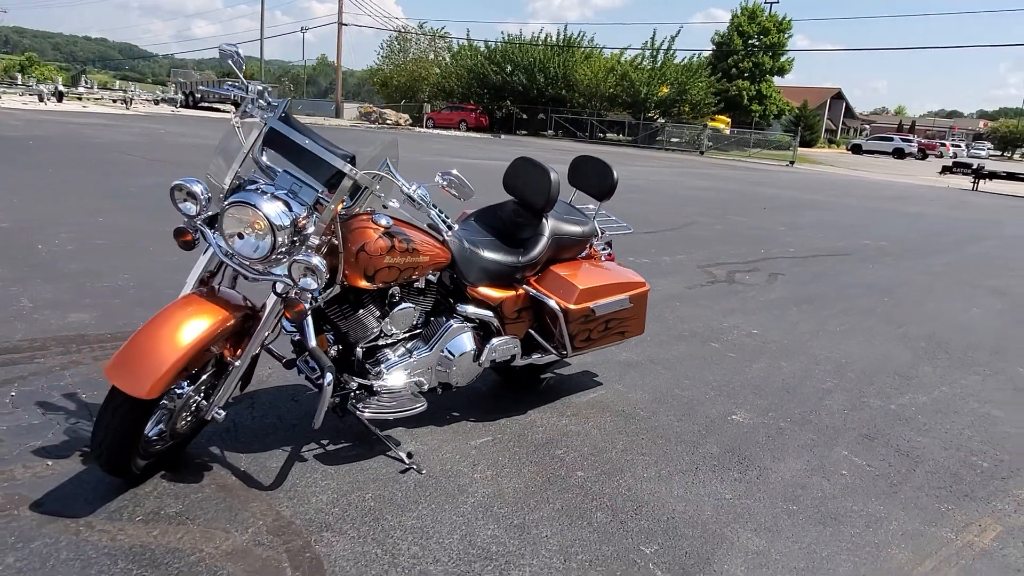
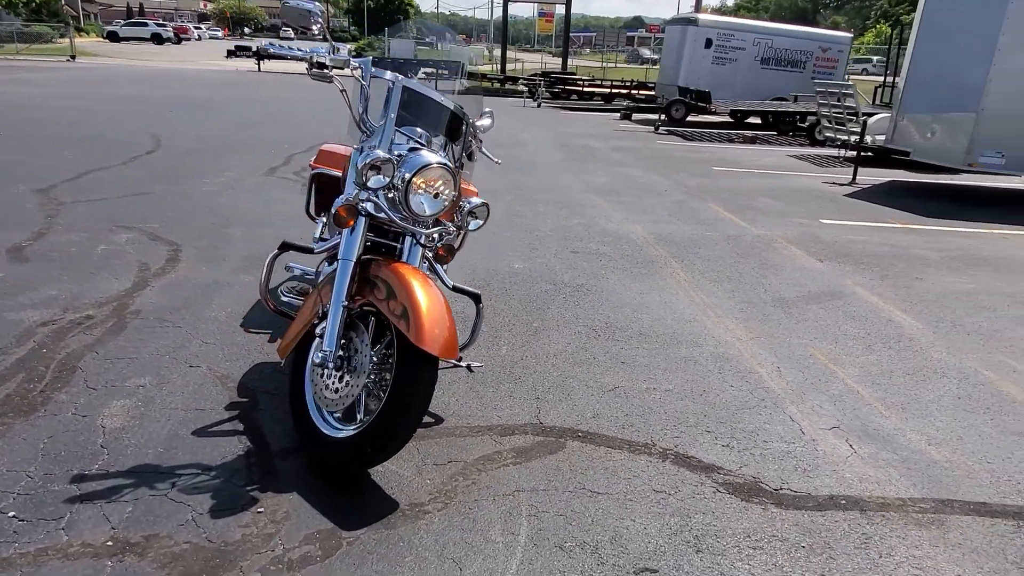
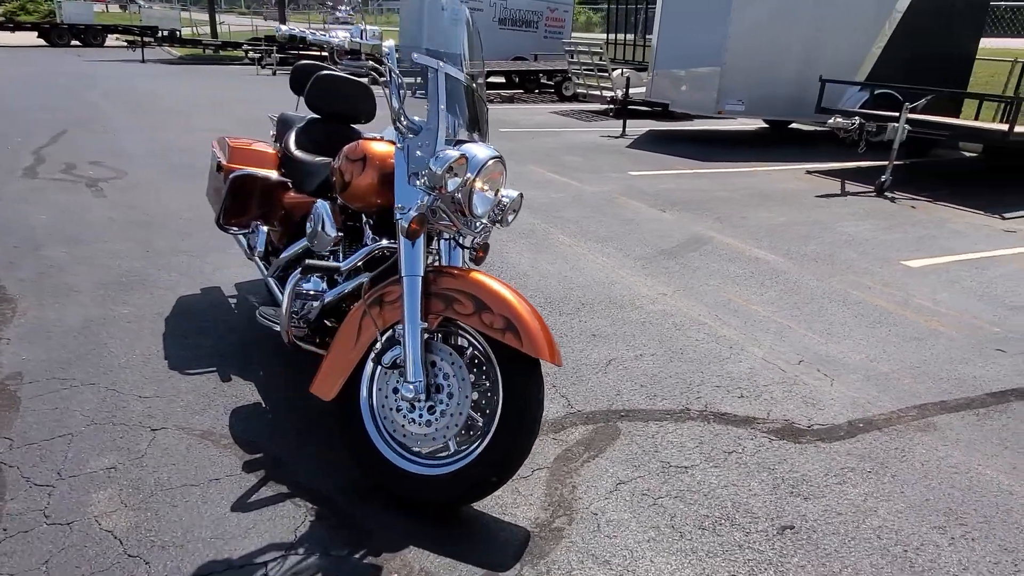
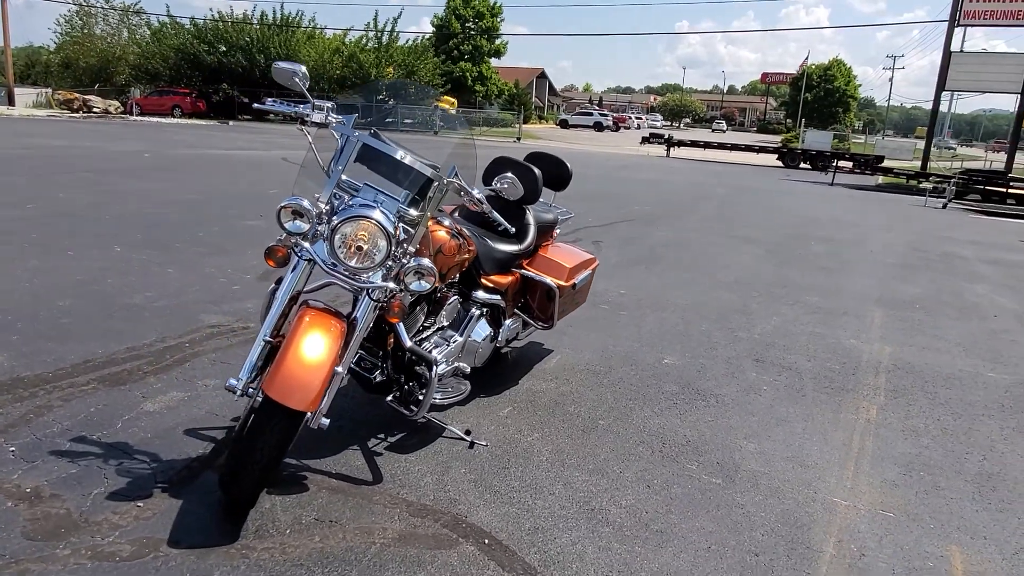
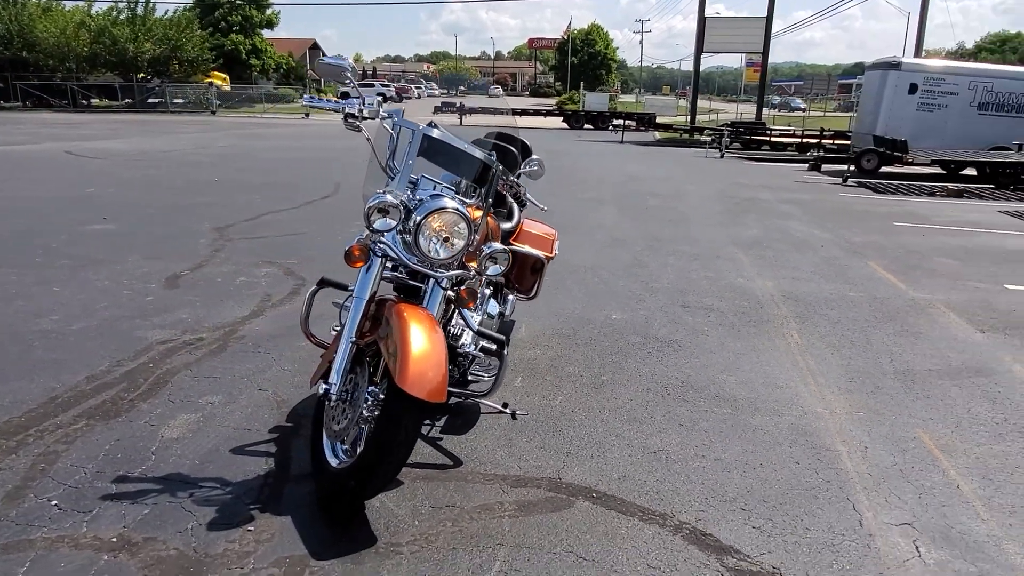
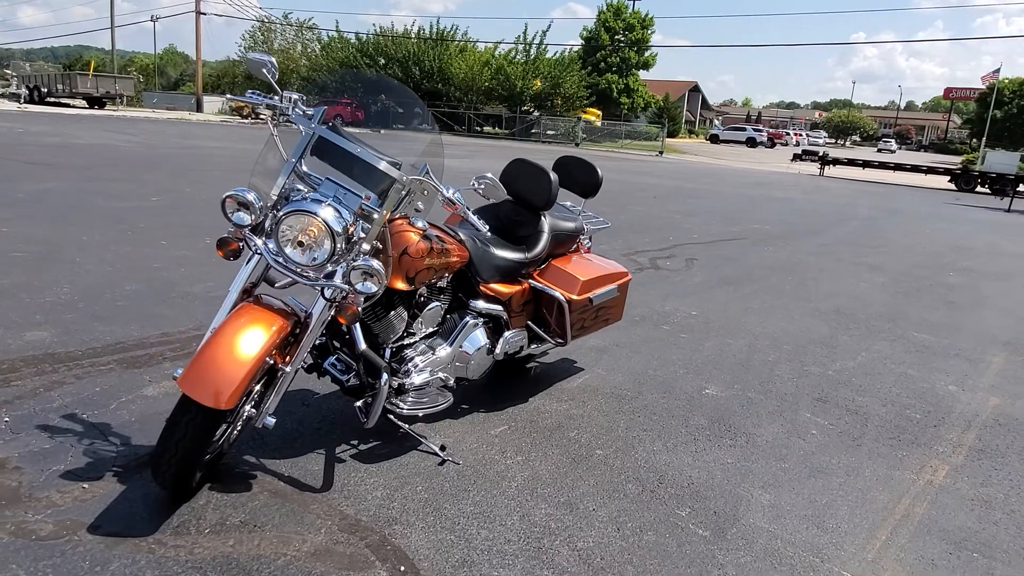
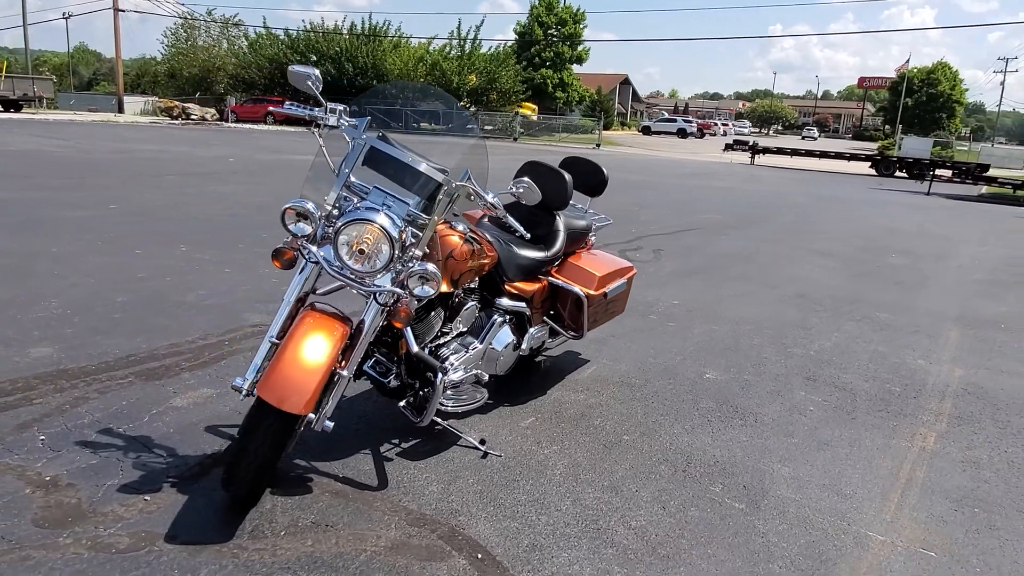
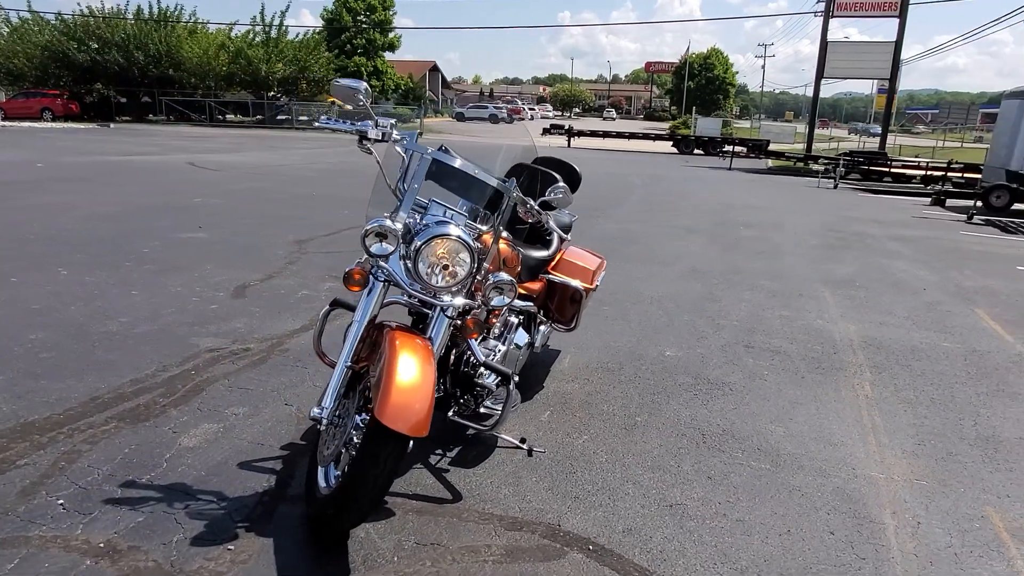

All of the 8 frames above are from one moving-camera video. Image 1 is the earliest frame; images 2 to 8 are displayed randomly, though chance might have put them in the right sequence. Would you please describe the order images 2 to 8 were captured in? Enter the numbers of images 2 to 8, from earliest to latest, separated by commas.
6, 7, 4, 8, 5, 2, 3
